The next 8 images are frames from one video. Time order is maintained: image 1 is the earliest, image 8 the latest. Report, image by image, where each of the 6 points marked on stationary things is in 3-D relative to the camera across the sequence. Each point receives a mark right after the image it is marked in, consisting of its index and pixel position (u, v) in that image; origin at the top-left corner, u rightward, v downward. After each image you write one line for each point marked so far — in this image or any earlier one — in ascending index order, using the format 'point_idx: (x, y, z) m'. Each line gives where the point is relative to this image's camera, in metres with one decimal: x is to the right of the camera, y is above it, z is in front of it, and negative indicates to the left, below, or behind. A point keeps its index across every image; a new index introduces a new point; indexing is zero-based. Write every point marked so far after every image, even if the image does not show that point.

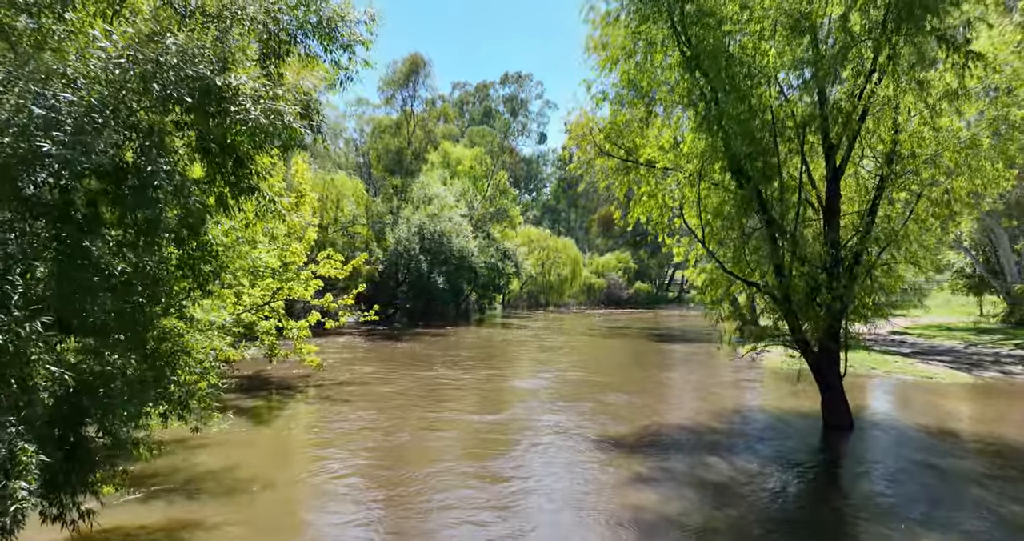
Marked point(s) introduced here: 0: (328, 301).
0: (-3.7, -0.6, +14.2) m
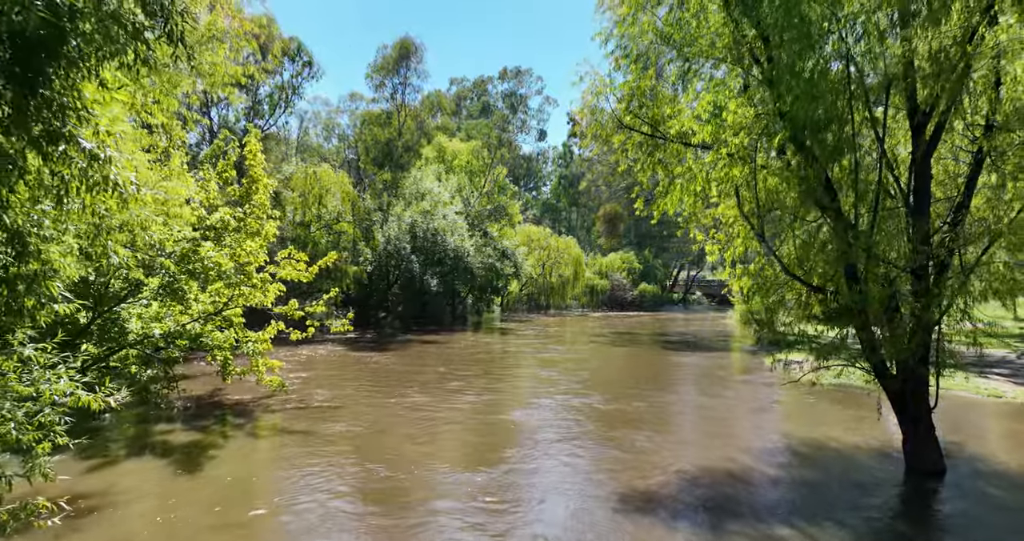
0: (-3.7, -0.7, +12.0) m
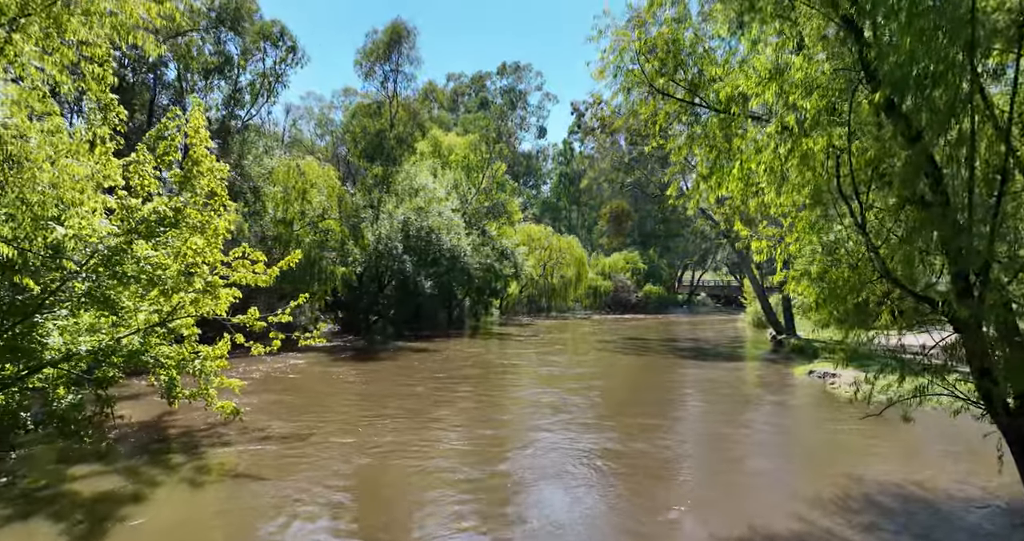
0: (-3.7, -0.7, +10.1) m
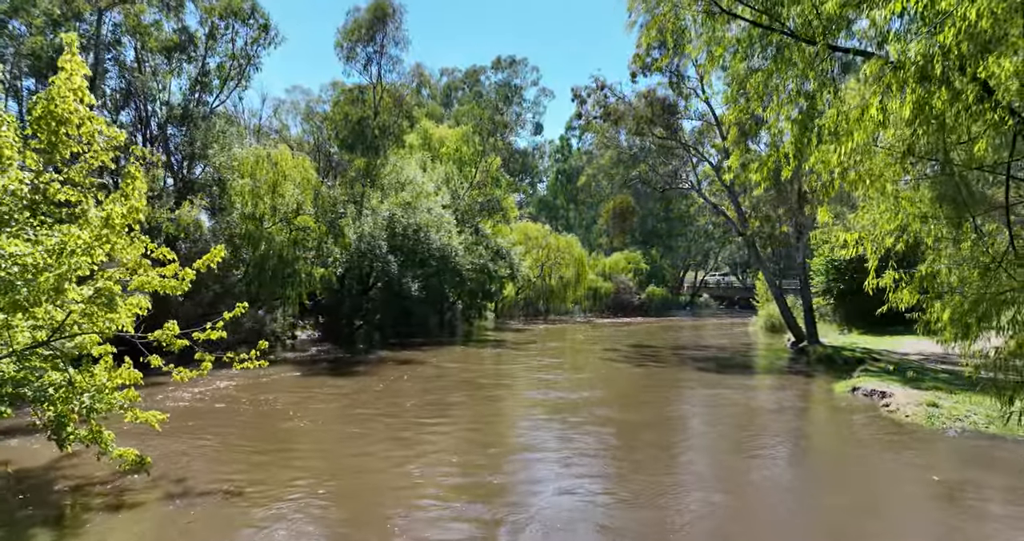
0: (-3.8, -0.7, +7.8) m
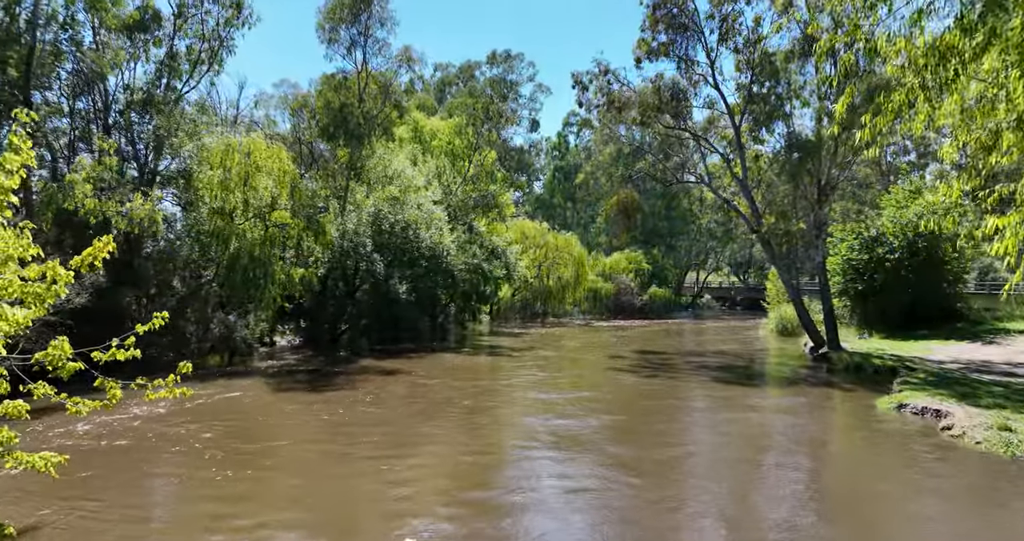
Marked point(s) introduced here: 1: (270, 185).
0: (-3.8, -0.7, +5.9) m
1: (-6.7, +2.4, +19.5) m
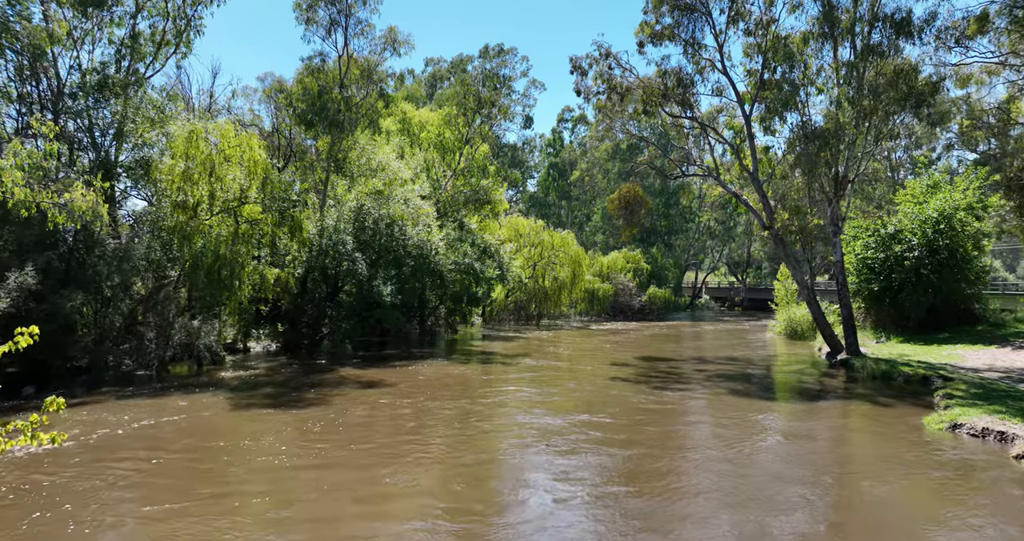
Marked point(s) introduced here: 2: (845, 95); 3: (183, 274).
0: (-3.8, -0.7, +4.2) m
1: (-6.8, +2.4, +17.7) m
2: (+9.2, +4.9, +19.5) m
3: (-7.9, -0.1, +16.8) m
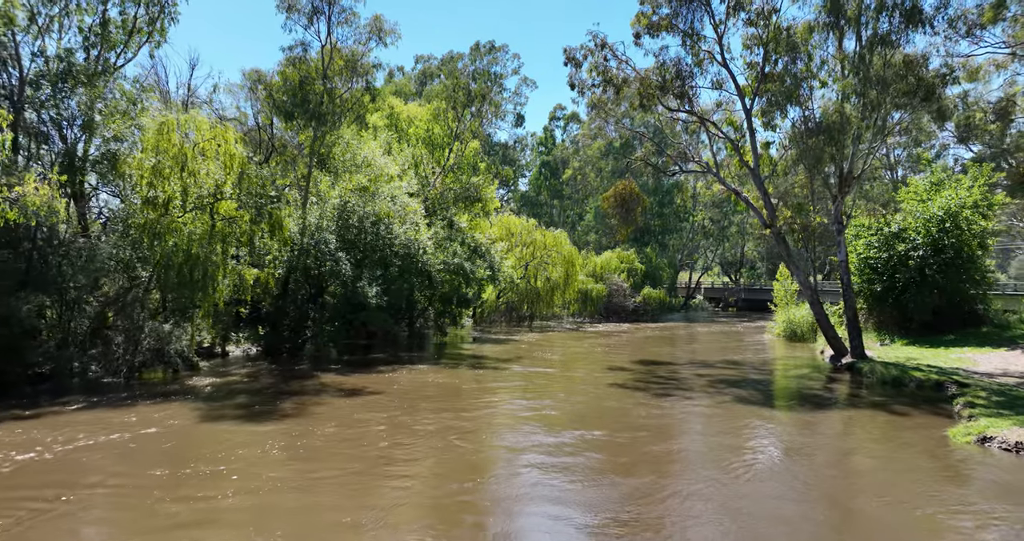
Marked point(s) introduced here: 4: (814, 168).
0: (-3.8, -0.7, +3.2) m
1: (-7.0, +2.4, +16.7) m
2: (+9.0, +4.9, +18.7) m
3: (-8.1, -0.1, +15.8) m
4: (+8.2, +2.8, +19.1) m
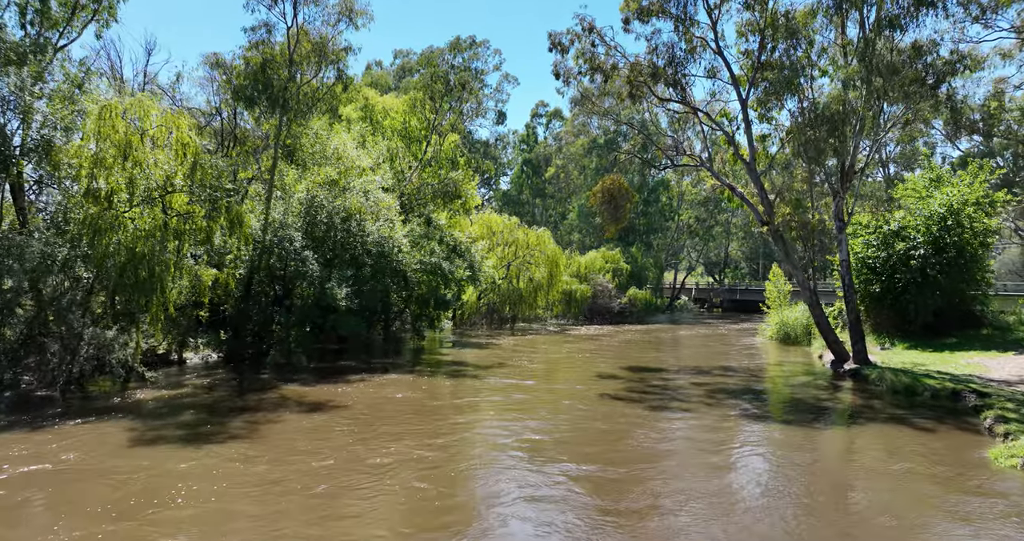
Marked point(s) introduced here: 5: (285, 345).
0: (-3.9, -0.7, +1.7) m
1: (-7.4, +2.3, +15.2) m
2: (+8.5, +4.9, +17.6) m
3: (-8.4, -0.1, +14.2) m
4: (+7.7, +2.8, +17.9) m
5: (-6.0, -1.9, +18.7) m
